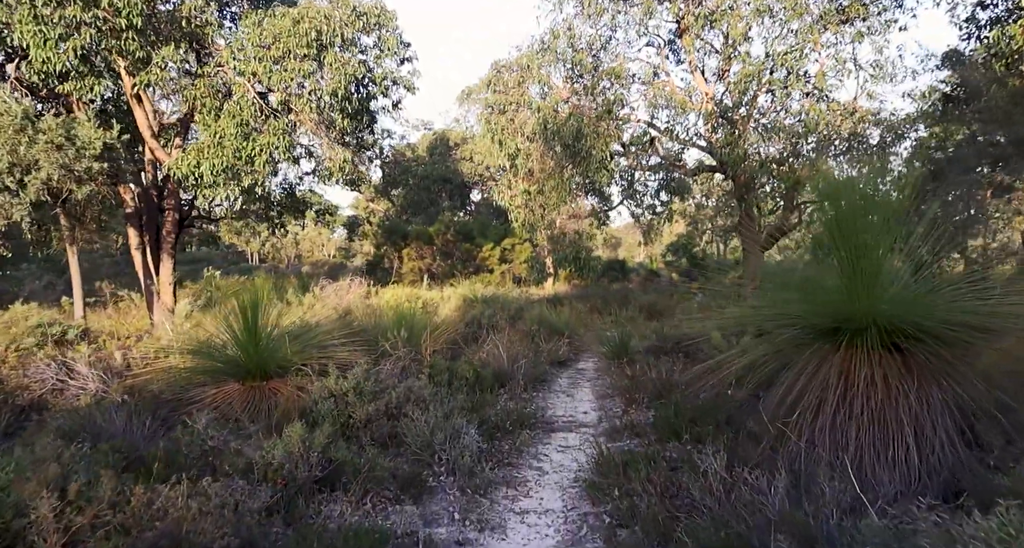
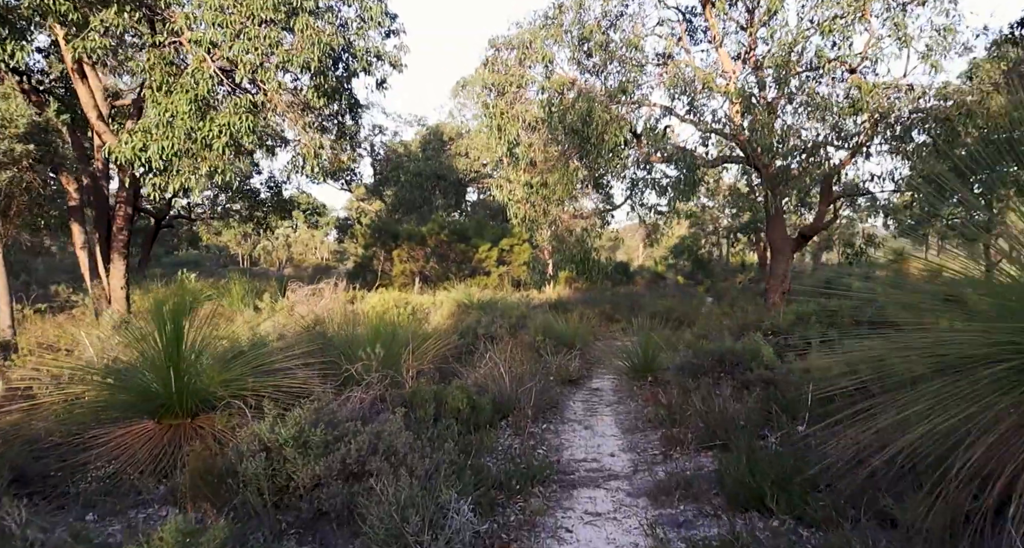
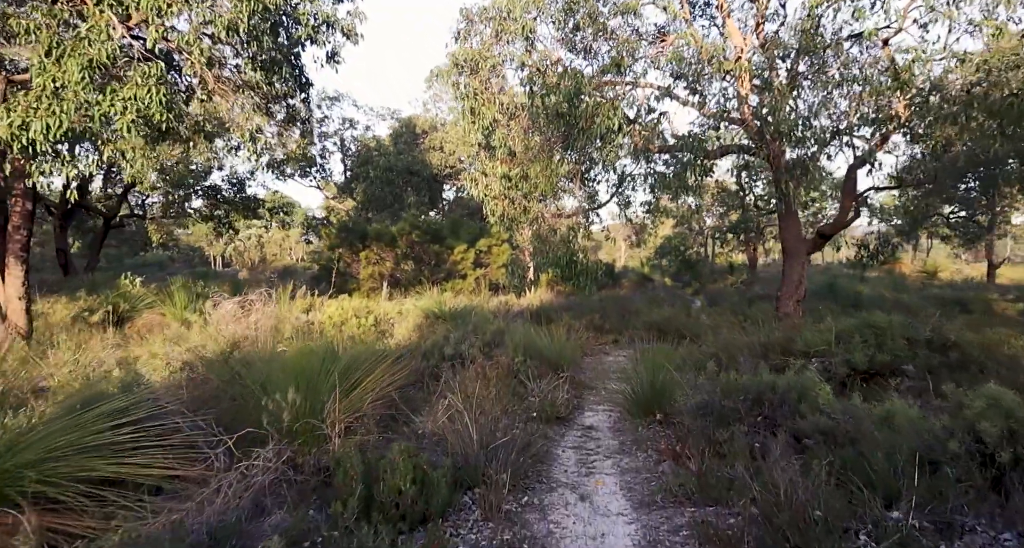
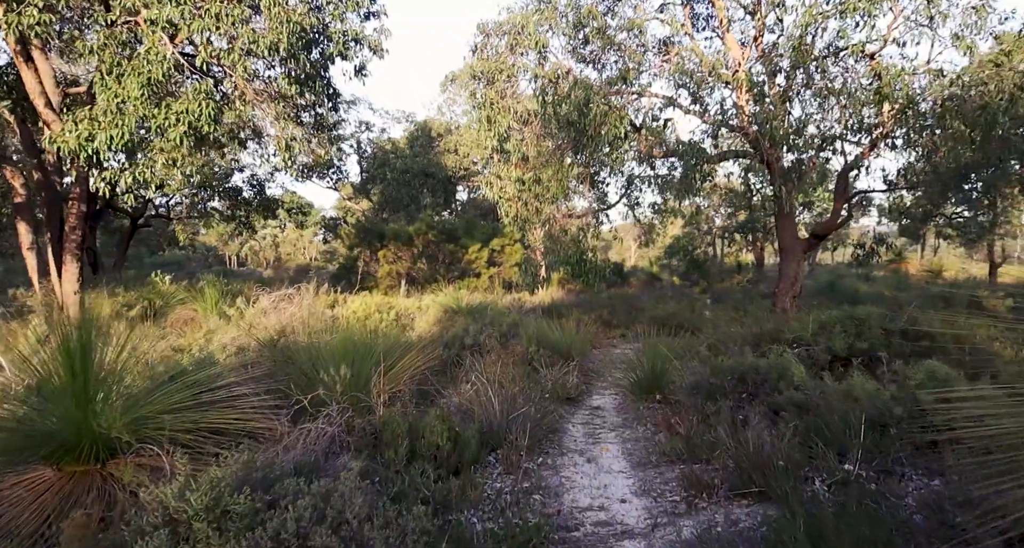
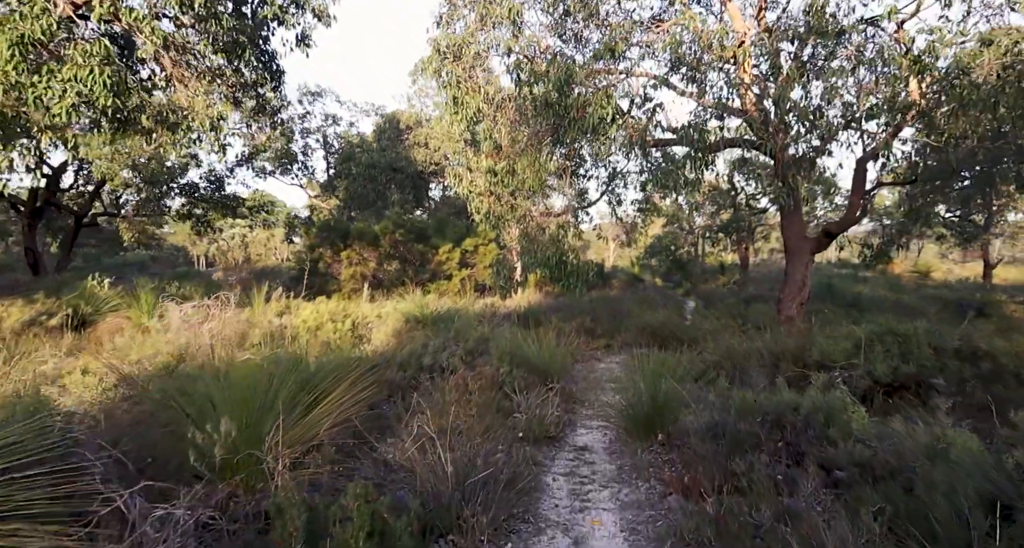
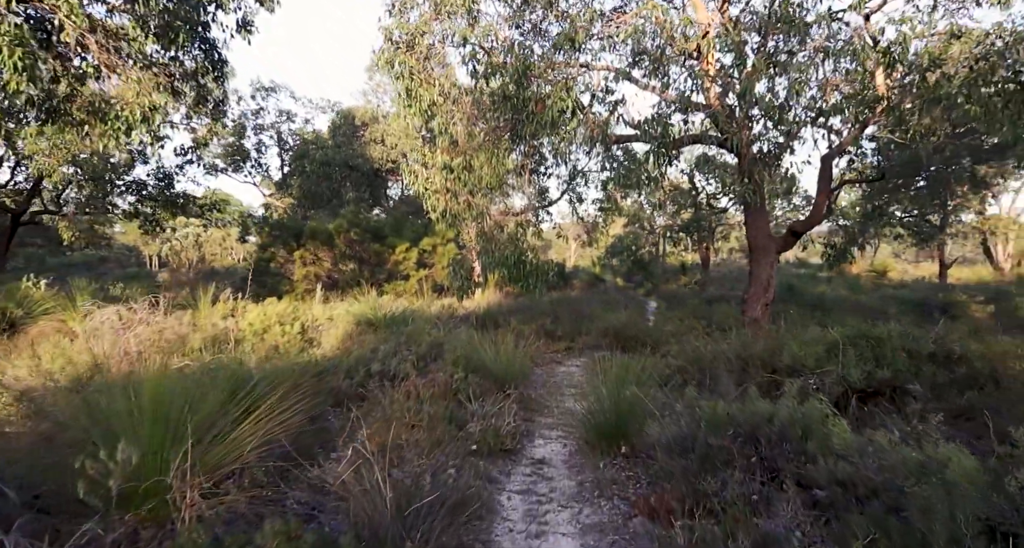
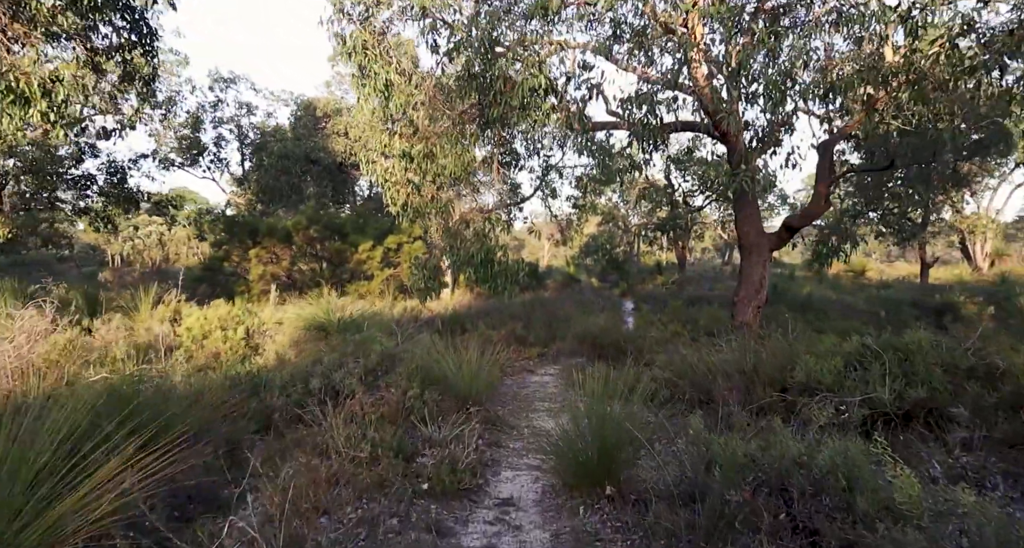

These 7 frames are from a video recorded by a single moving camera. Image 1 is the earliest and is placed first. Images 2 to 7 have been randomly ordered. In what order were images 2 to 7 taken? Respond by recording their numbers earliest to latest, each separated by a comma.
2, 4, 3, 5, 6, 7
